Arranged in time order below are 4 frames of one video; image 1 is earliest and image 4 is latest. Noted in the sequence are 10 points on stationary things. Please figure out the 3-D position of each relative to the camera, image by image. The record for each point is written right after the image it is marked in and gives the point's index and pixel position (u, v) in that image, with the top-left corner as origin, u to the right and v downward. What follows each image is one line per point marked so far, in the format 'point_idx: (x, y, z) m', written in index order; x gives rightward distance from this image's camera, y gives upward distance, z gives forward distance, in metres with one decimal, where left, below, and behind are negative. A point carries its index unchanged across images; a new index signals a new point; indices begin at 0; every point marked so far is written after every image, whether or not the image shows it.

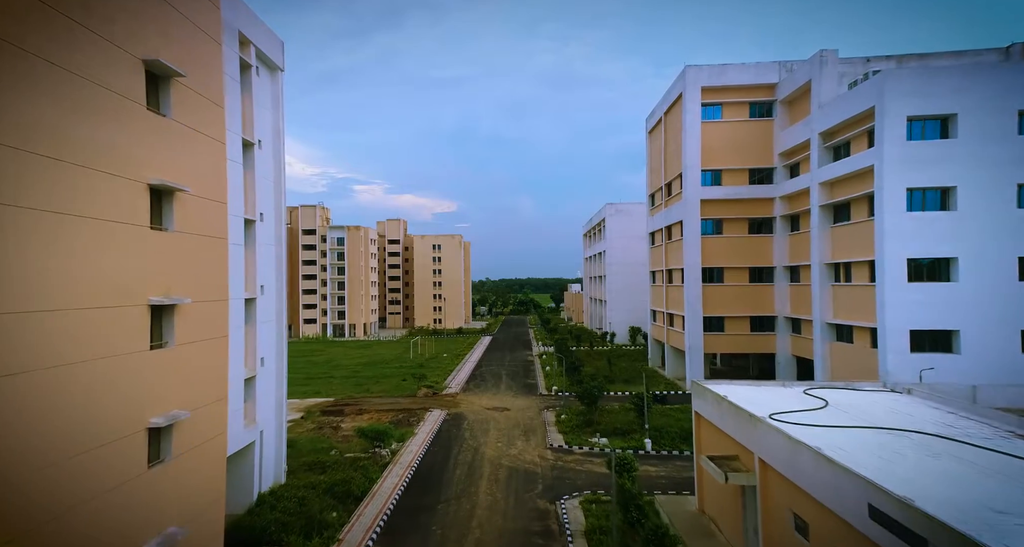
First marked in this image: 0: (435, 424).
0: (-2.8, -5.5, +18.6) m
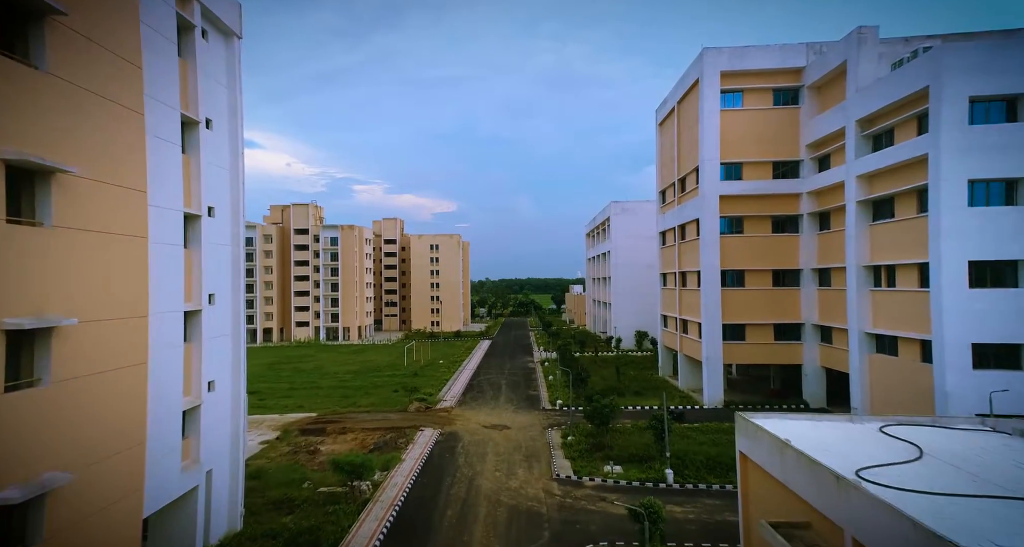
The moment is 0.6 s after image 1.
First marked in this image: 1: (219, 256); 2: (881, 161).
0: (-2.8, -5.7, +16.6) m
1: (-5.9, +0.3, +10.2) m
2: (+11.6, +3.5, +16.0) m
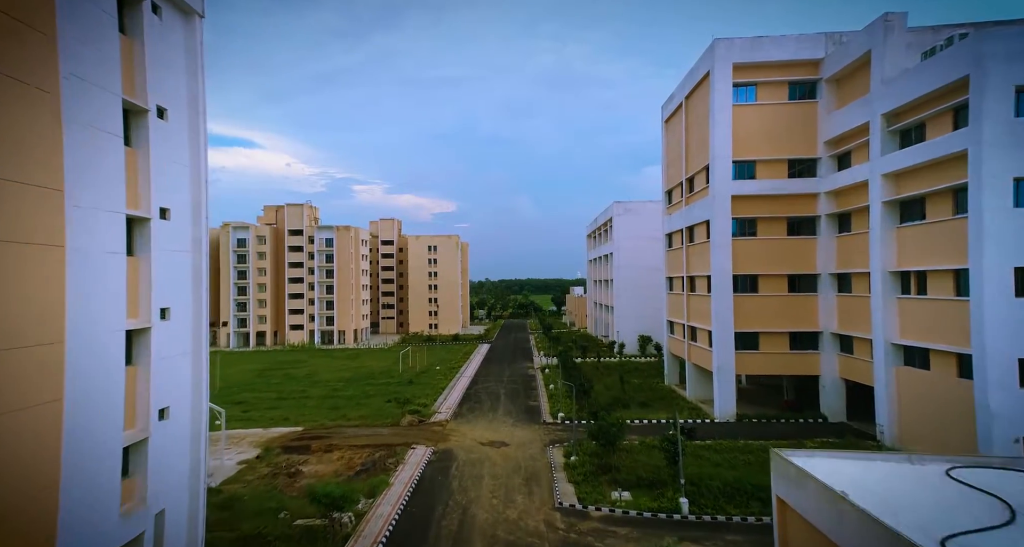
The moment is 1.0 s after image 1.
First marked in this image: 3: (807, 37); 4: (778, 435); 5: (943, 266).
0: (-2.8, -5.8, +15.3) m
1: (-5.9, +0.2, +8.9) m
2: (+11.6, +3.4, +14.8) m
3: (+11.1, +8.9, +19.2) m
4: (+9.1, -5.5, +17.5) m
5: (+11.8, +0.2, +14.0) m
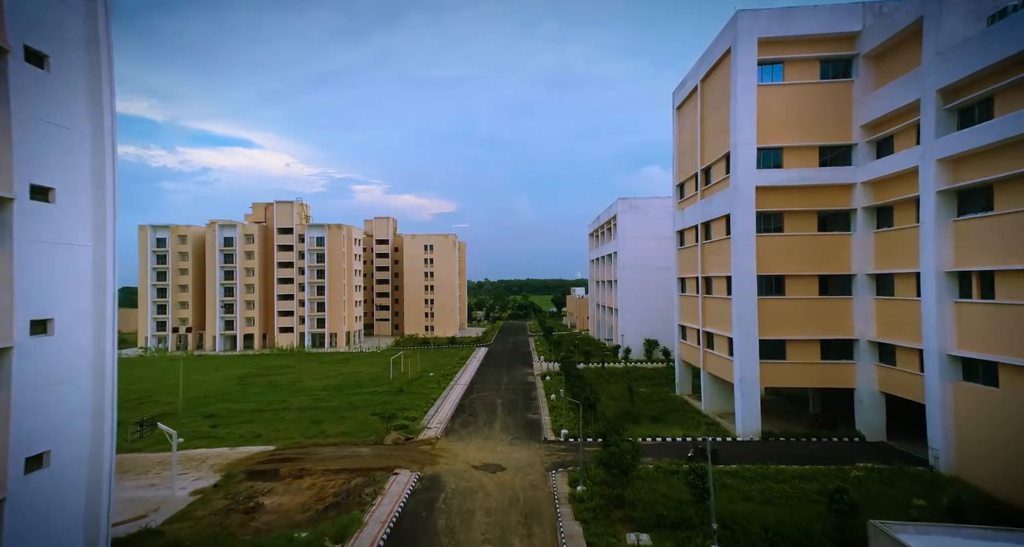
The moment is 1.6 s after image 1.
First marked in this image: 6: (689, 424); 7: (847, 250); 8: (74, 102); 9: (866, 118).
0: (-2.9, -5.8, +13.1) m
1: (-6.0, +0.2, +6.8) m
2: (+11.5, +3.3, +12.7) m
3: (+11.0, +8.9, +17.0) m
4: (+9.0, -5.5, +15.3) m
5: (+11.7, +0.2, +11.9) m
6: (+6.8, -5.7, +19.5) m
7: (+11.5, +0.8, +17.5) m
8: (-6.0, +2.3, +7.0) m
9: (+11.7, +5.2, +16.9) m
